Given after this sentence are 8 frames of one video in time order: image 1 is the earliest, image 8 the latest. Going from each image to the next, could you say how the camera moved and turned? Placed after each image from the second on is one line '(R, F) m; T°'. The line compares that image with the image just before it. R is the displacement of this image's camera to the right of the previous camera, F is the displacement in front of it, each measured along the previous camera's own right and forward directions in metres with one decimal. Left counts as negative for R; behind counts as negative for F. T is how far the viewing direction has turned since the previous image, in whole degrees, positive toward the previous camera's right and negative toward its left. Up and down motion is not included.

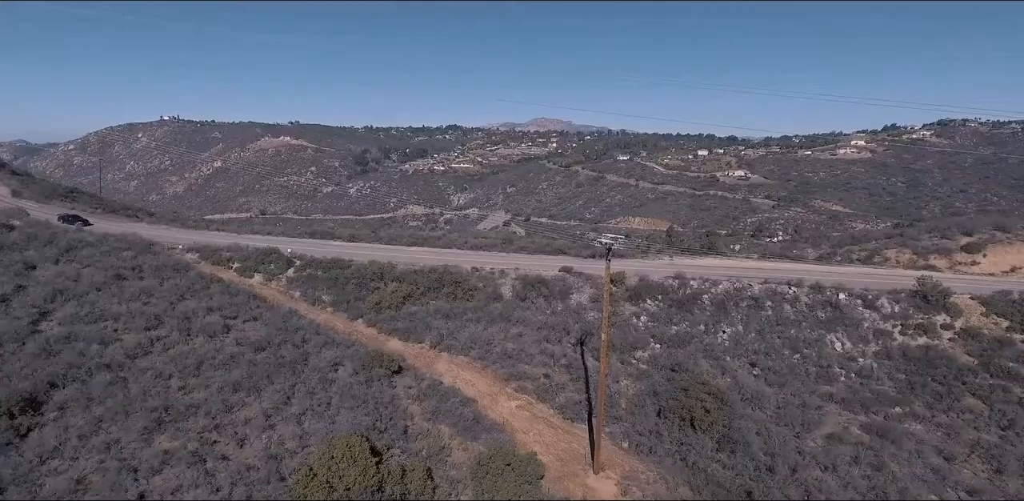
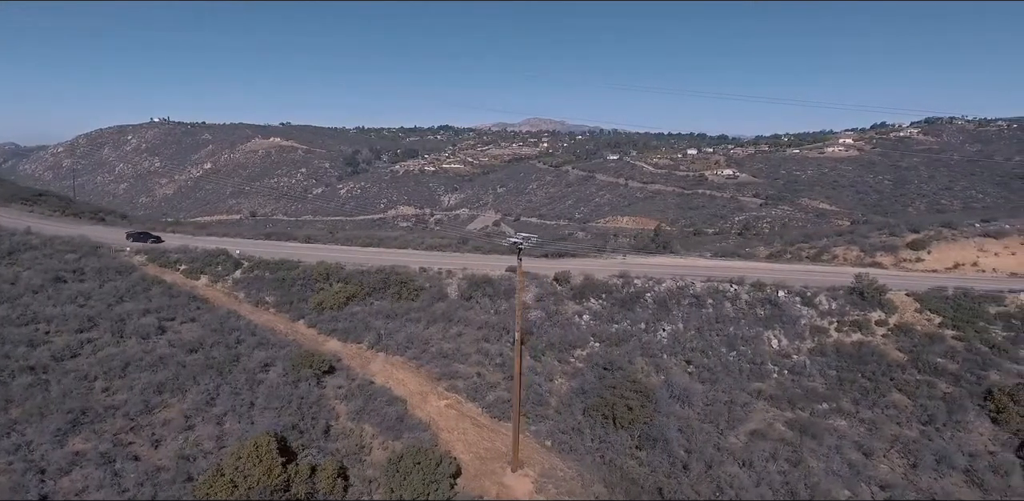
(+2.1, -0.1) m; 0°
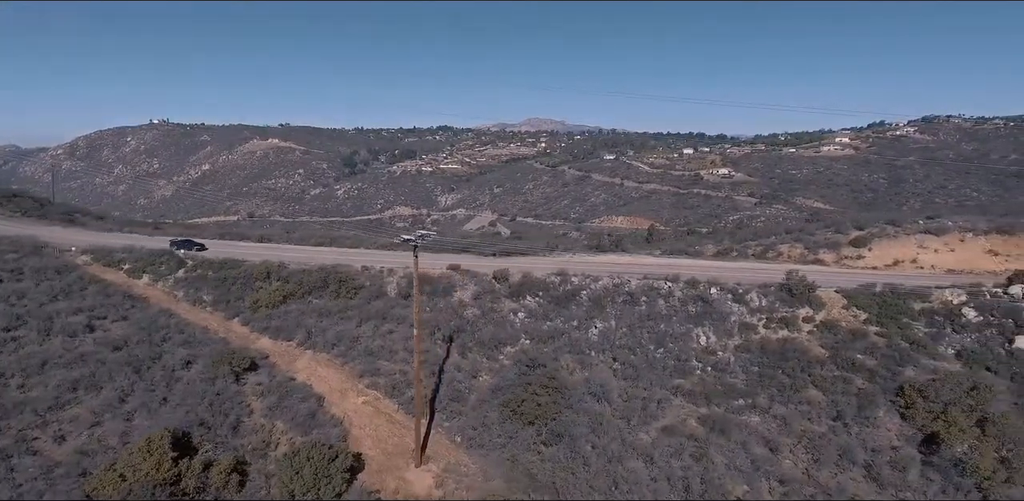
(+2.7, -0.1) m; 0°
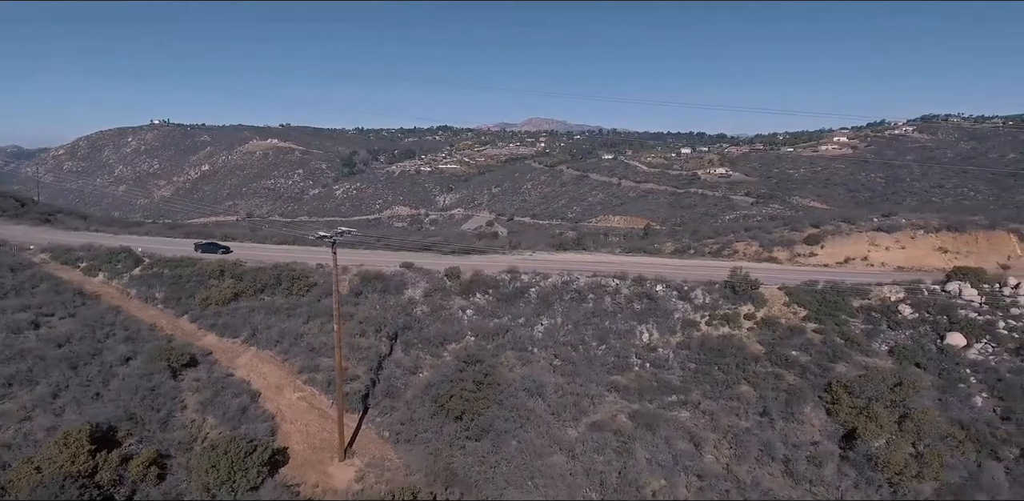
(+2.2, -0.1) m; 0°
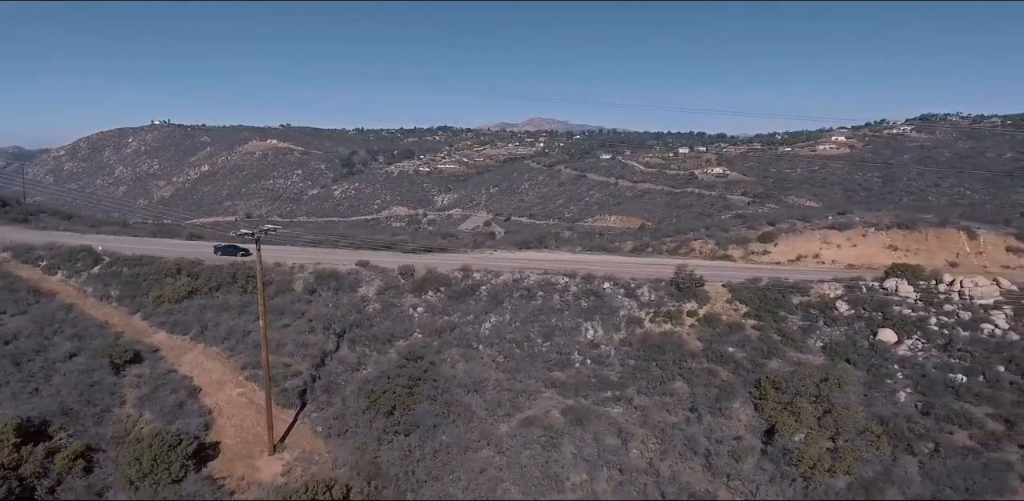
(+2.1, -0.2) m; 0°
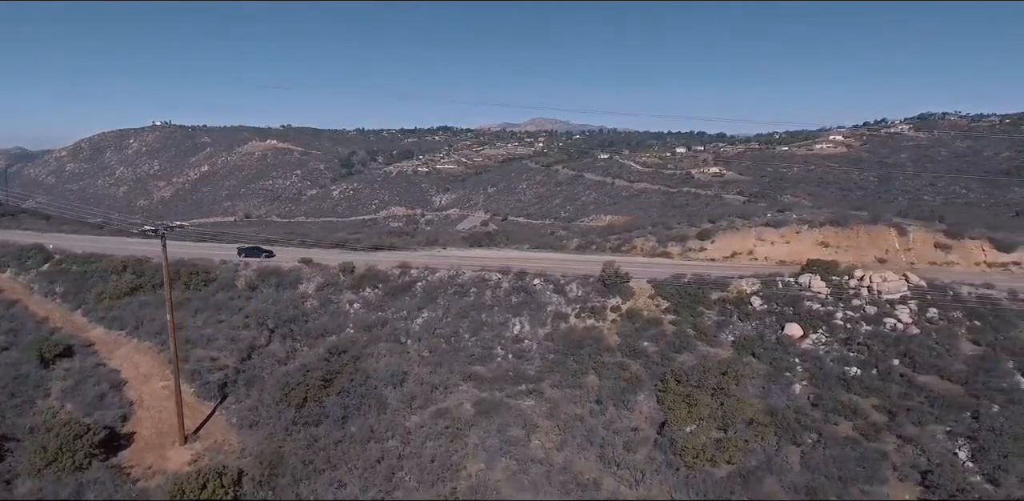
(+2.8, -0.4) m; 0°
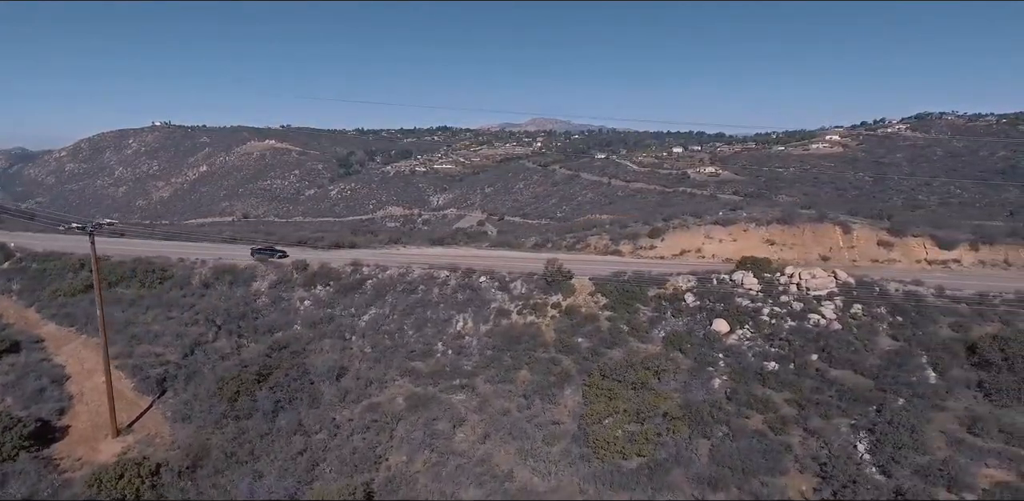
(+2.2, -0.4) m; 0°
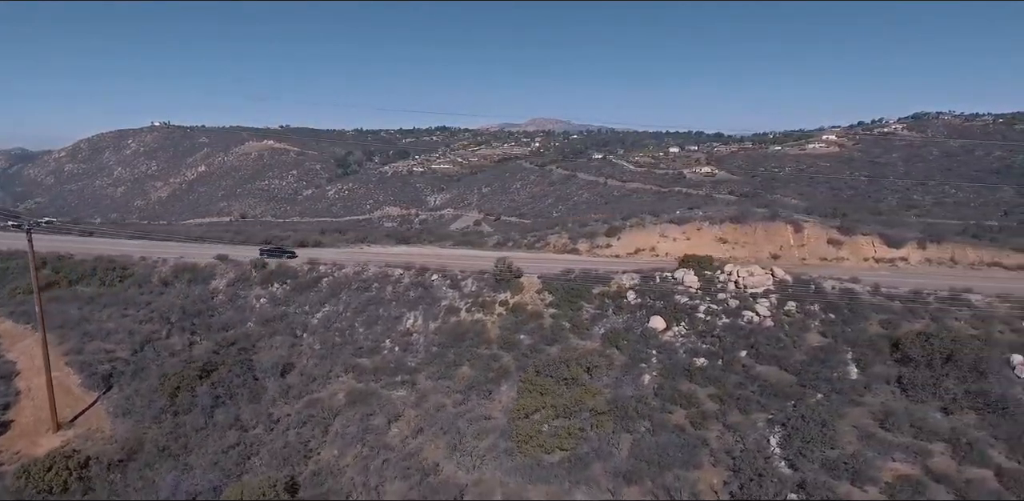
(+2.0, -0.3) m; 0°
